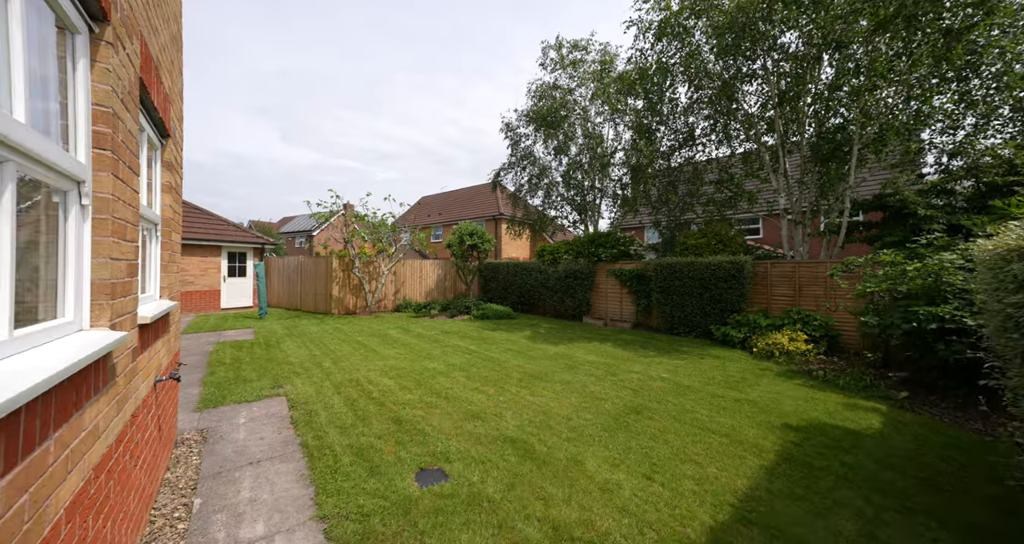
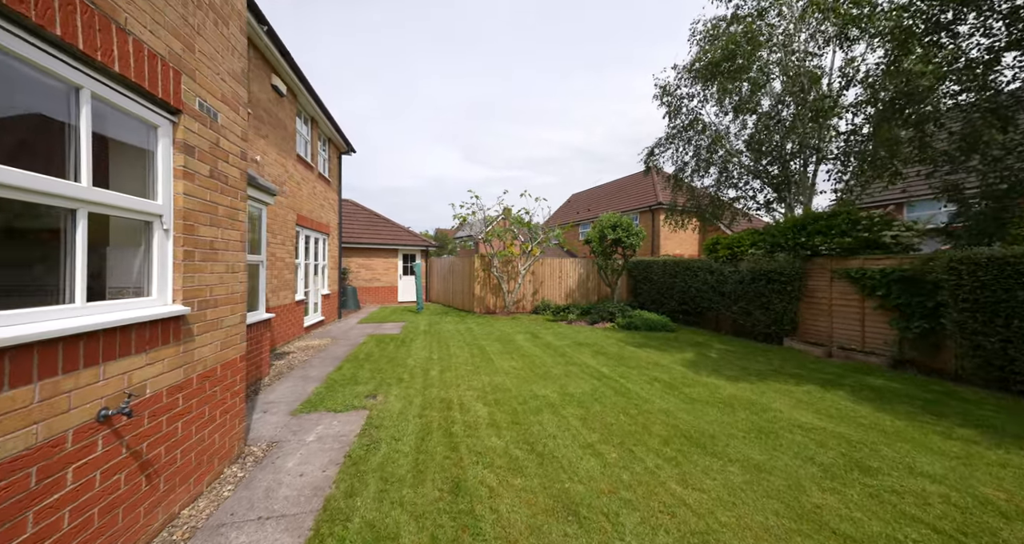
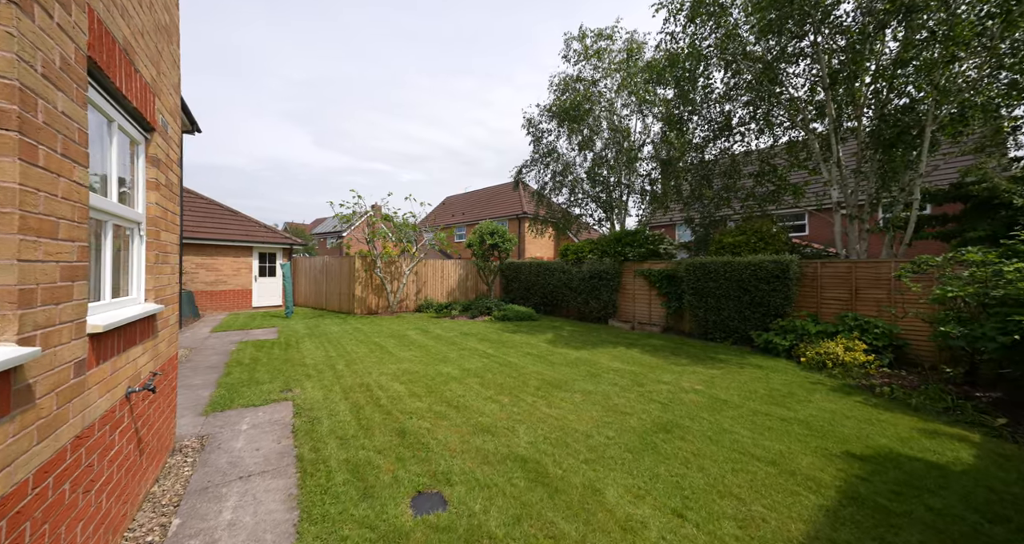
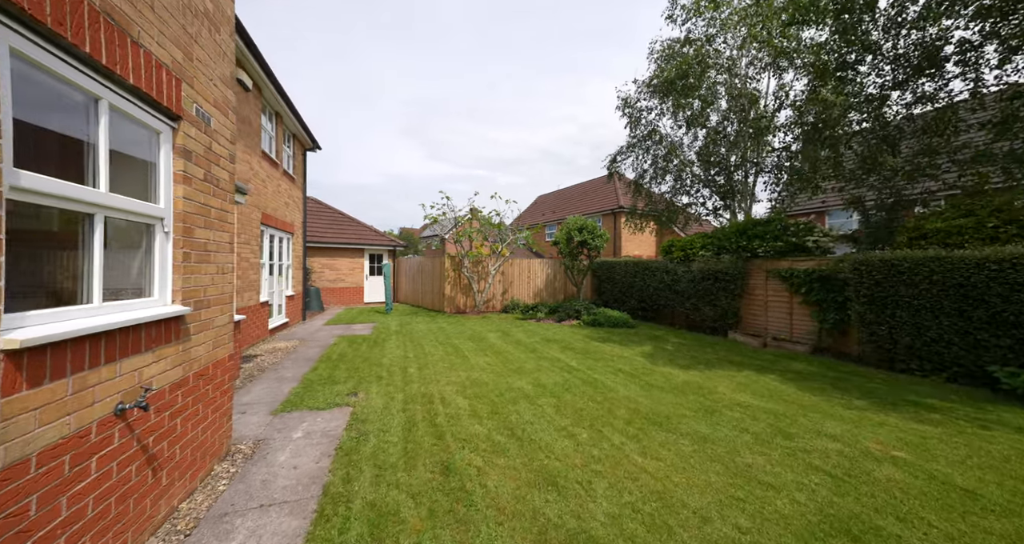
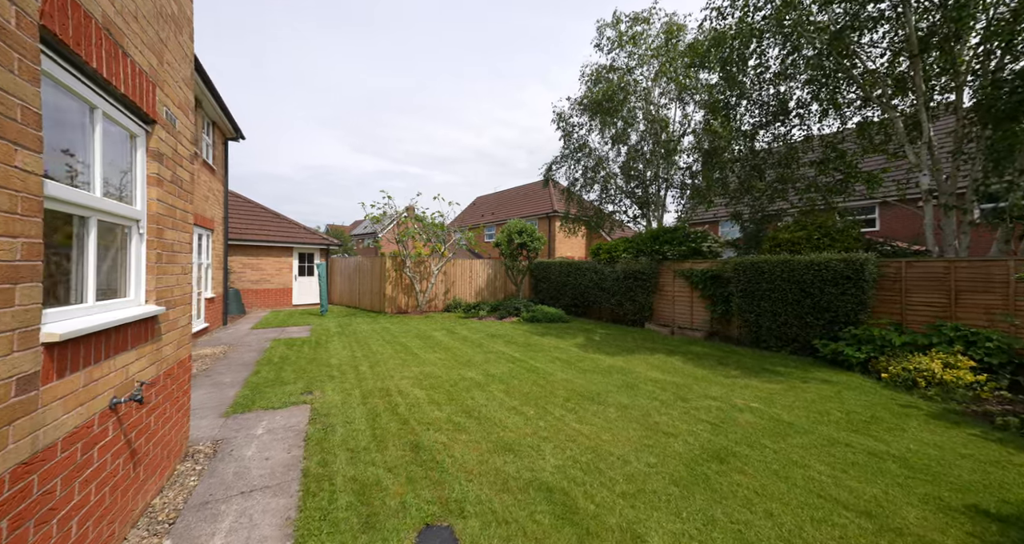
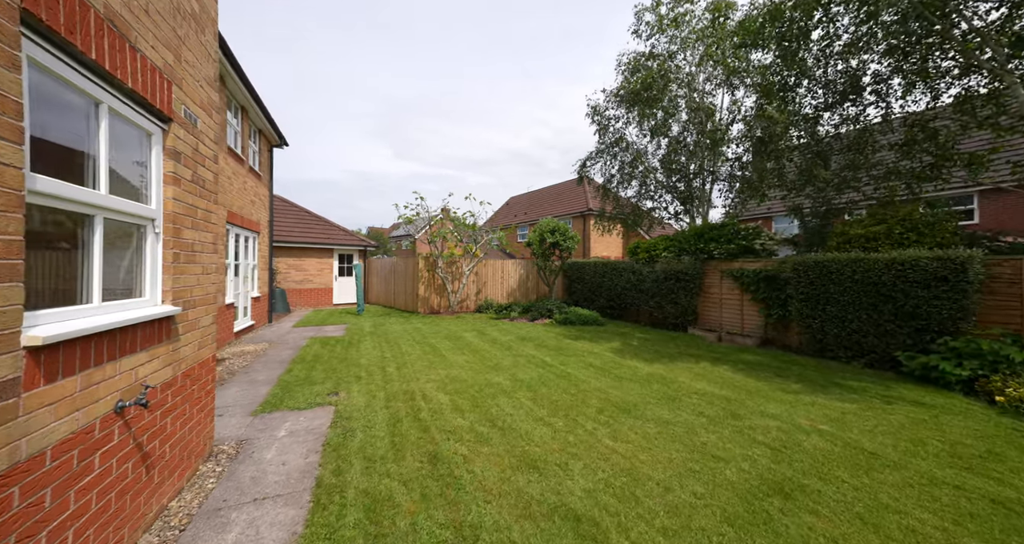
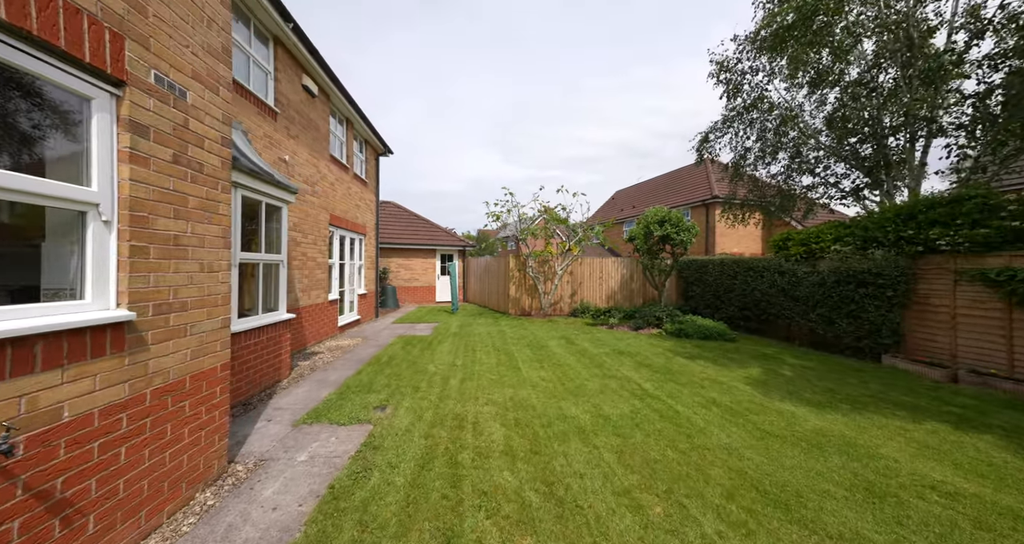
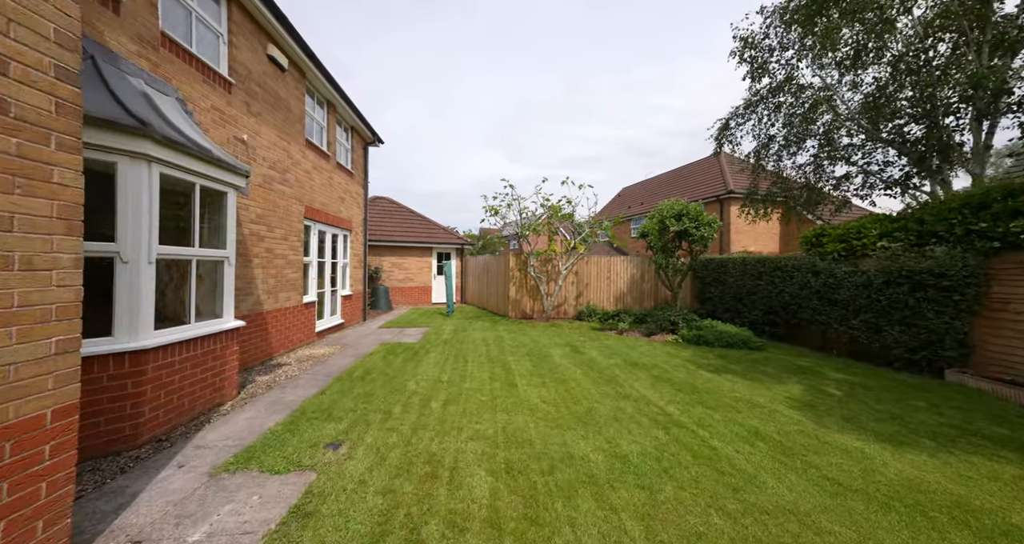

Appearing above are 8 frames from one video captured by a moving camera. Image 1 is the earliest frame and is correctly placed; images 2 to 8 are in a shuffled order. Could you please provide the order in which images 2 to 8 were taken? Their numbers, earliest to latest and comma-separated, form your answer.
3, 5, 6, 4, 2, 7, 8
